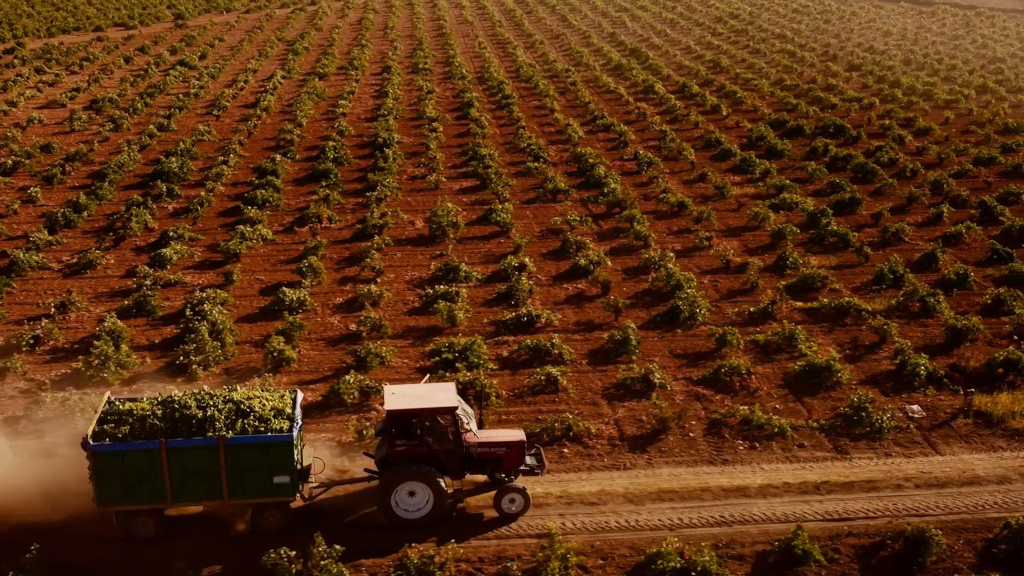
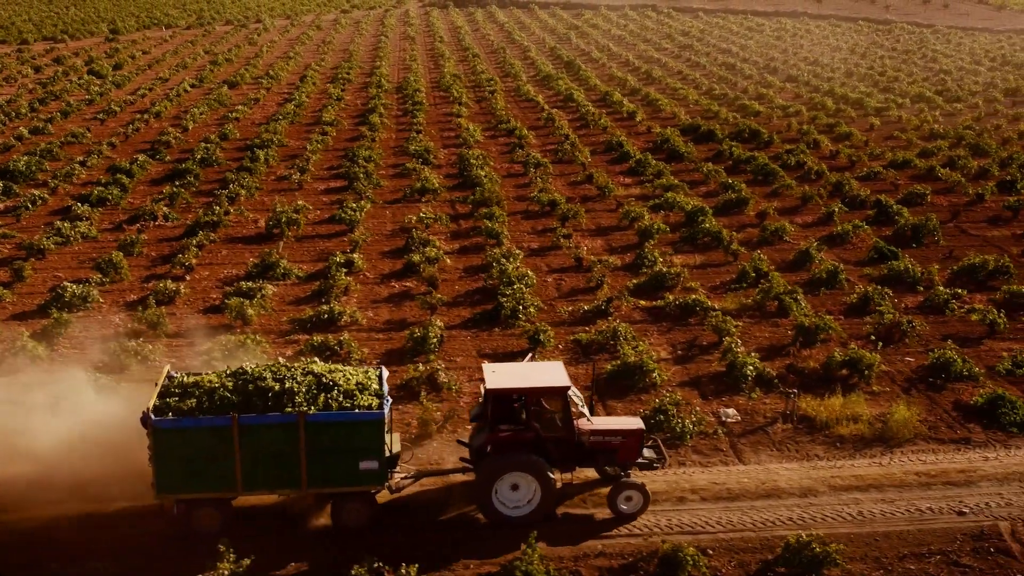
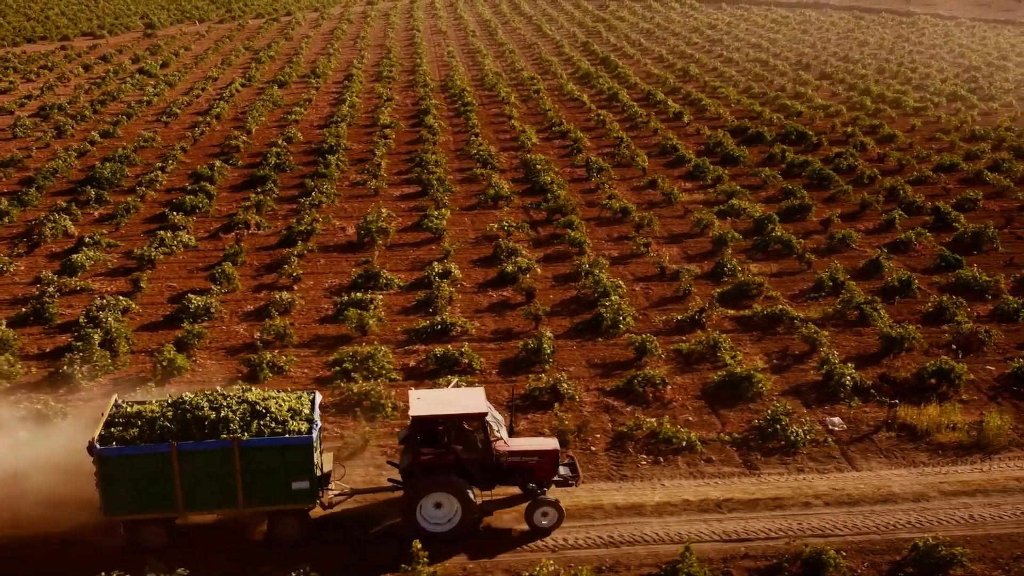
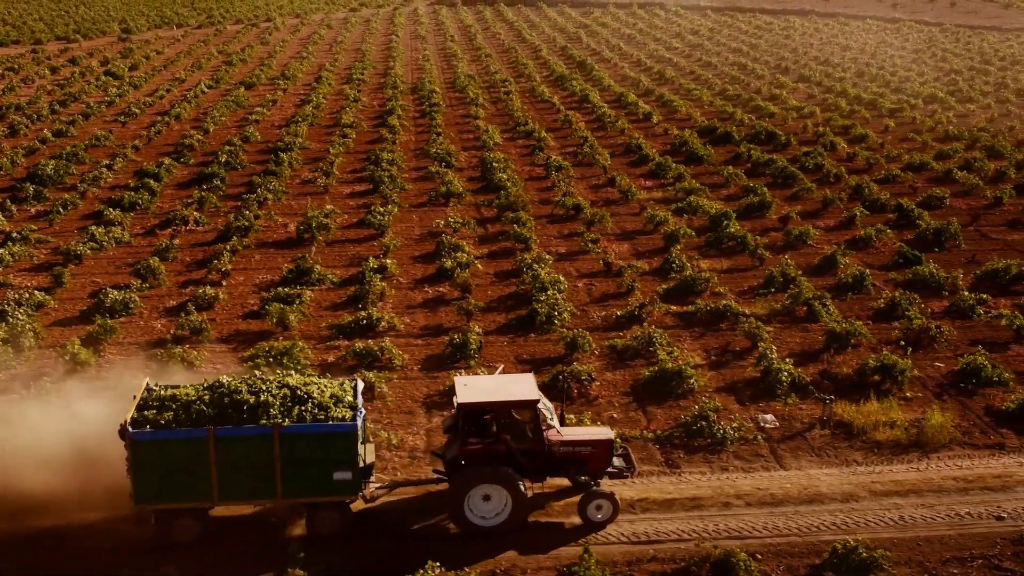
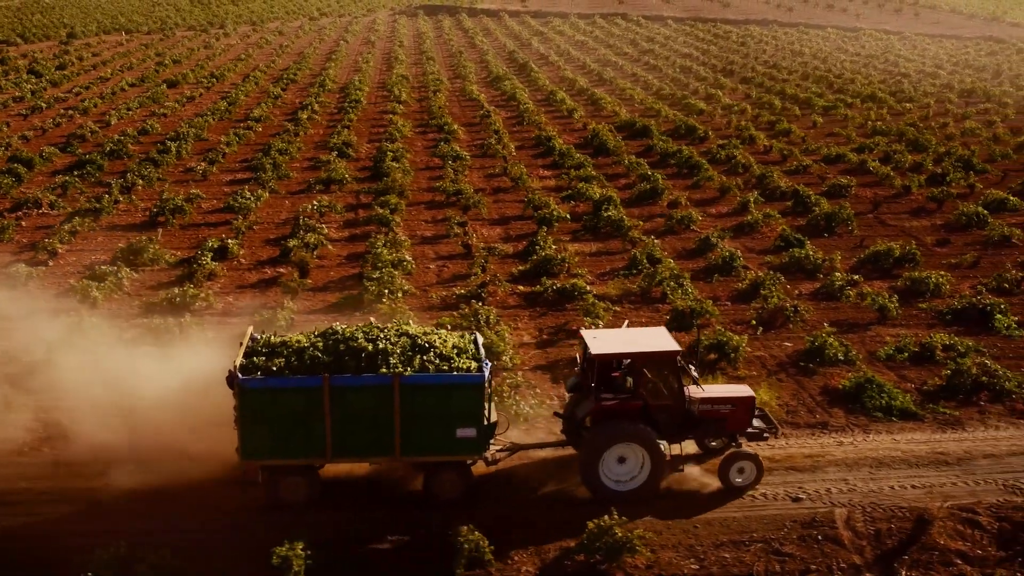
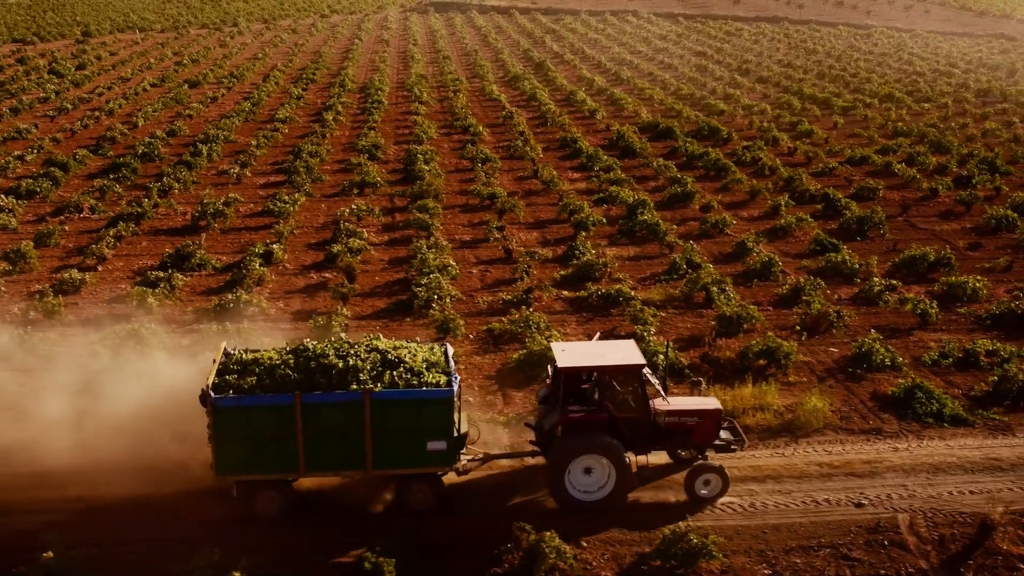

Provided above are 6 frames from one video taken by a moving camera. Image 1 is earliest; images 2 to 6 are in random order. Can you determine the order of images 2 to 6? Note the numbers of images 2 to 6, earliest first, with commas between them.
3, 4, 2, 6, 5
